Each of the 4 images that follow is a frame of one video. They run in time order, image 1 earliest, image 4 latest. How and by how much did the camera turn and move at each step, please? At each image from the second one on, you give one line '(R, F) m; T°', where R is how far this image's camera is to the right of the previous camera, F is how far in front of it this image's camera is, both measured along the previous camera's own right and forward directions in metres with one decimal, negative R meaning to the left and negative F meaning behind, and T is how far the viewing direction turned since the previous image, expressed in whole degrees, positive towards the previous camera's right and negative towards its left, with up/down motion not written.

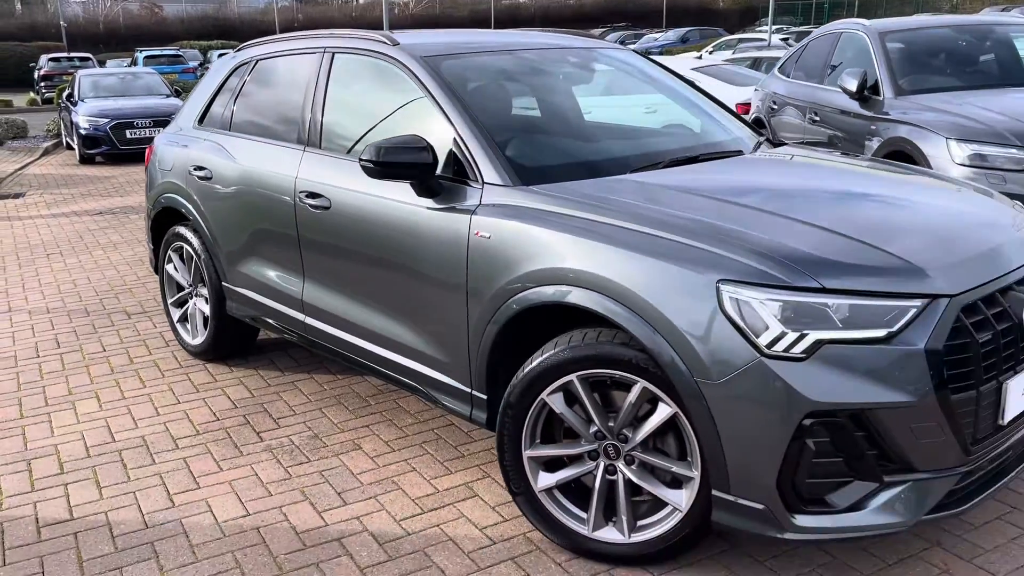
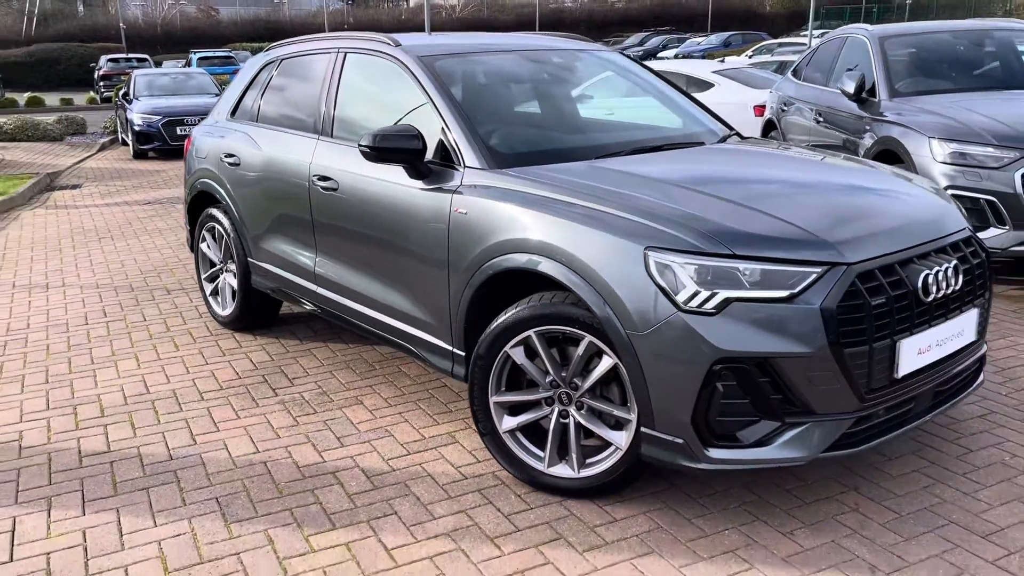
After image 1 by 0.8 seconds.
(+0.3, -0.4) m; -3°
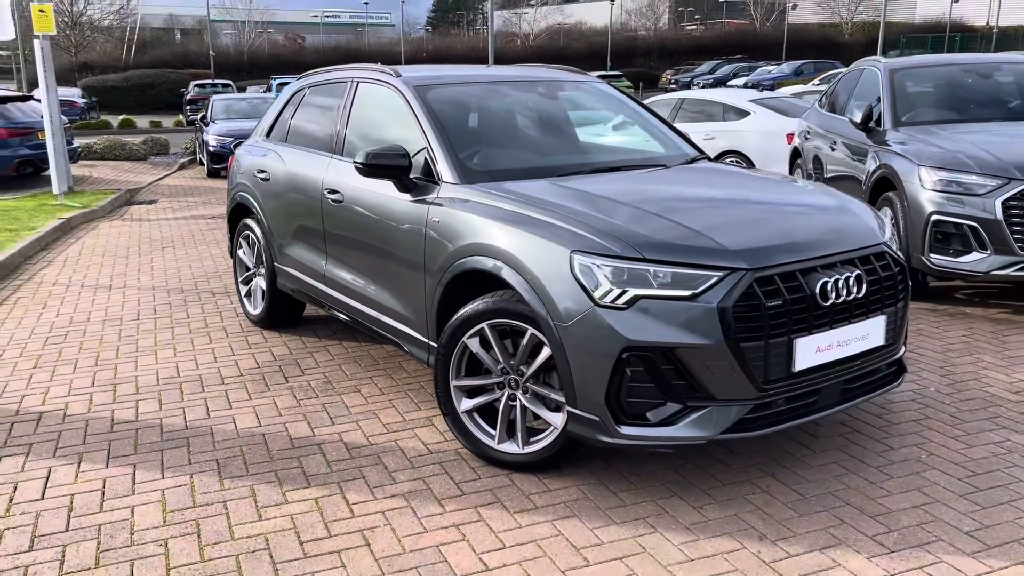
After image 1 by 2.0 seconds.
(+0.5, -0.5) m; -5°
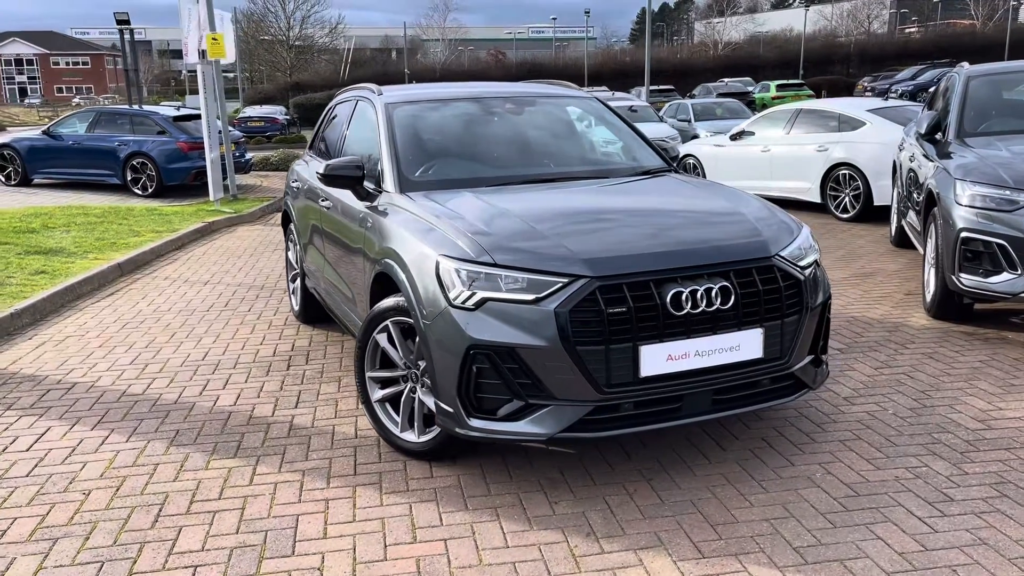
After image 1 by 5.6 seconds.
(+1.3, -0.1) m; -13°
